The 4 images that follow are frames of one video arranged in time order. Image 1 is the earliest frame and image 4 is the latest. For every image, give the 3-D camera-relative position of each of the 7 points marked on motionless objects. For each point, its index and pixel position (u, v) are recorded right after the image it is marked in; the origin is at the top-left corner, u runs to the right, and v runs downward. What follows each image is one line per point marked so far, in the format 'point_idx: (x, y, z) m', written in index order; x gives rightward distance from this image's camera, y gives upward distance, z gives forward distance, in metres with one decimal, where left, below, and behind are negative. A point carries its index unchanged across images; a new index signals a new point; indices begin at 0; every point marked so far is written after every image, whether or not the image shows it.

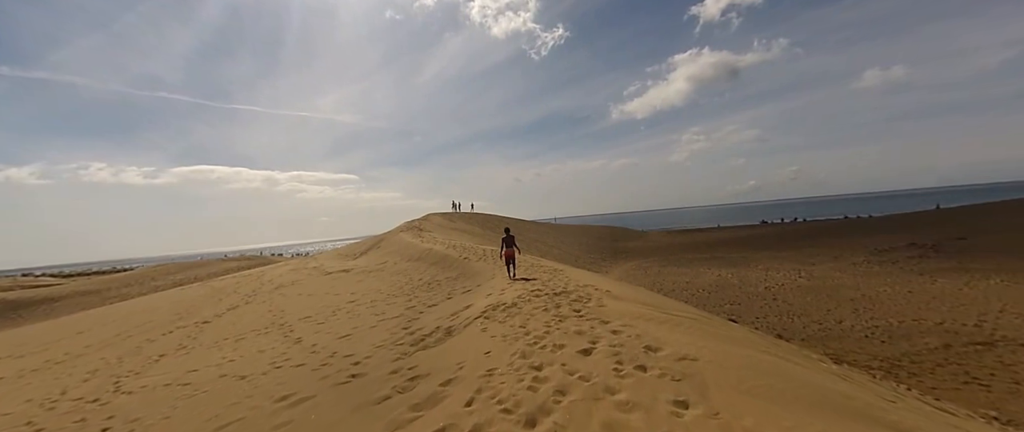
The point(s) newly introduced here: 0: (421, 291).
0: (-2.7, -2.2, +9.6) m
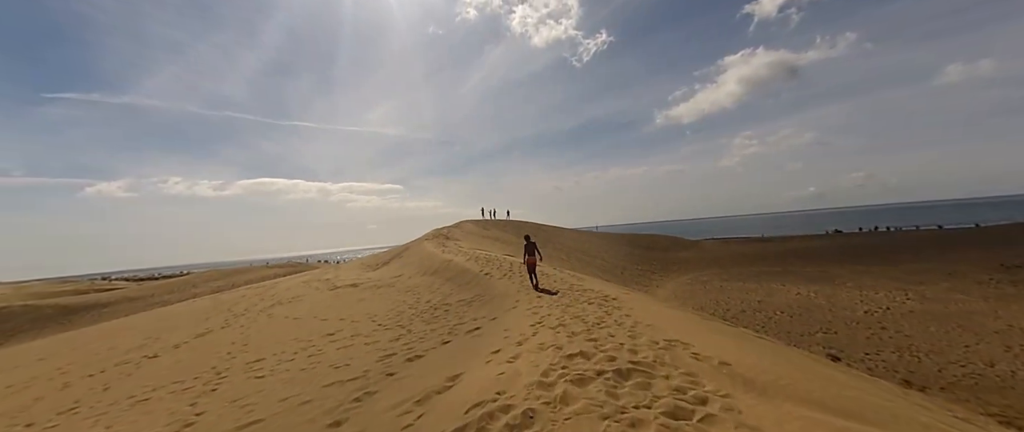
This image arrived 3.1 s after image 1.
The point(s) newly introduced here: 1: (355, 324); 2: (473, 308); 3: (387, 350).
0: (-2.0, -2.3, +7.2) m
1: (-3.6, -2.5, +7.6) m
2: (-0.9, -2.1, +7.5) m
3: (-2.0, -2.2, +5.4) m
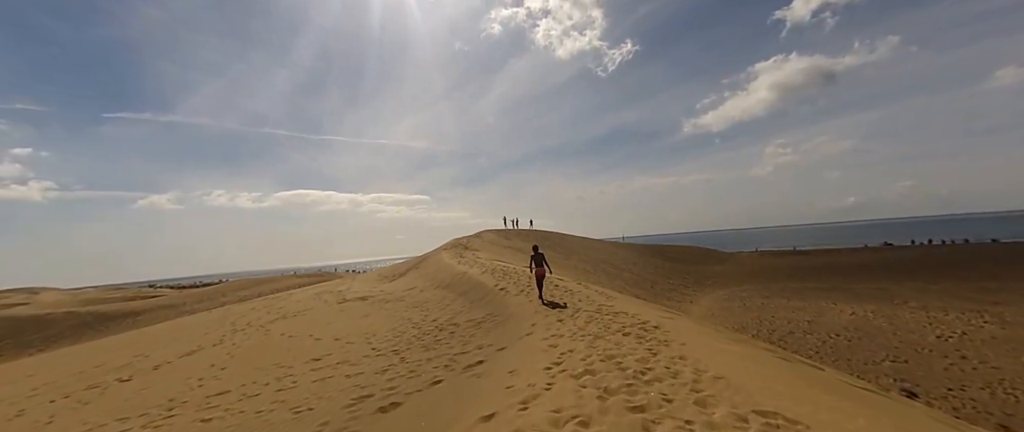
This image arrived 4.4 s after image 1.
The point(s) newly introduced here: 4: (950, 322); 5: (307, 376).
0: (-1.7, -2.4, +6.1) m
1: (-3.3, -2.6, +6.7) m
2: (-0.6, -2.2, +6.4) m
3: (-1.9, -2.2, +4.3) m
4: (+23.9, -5.6, +17.3) m
5: (-3.2, -2.5, +5.2) m
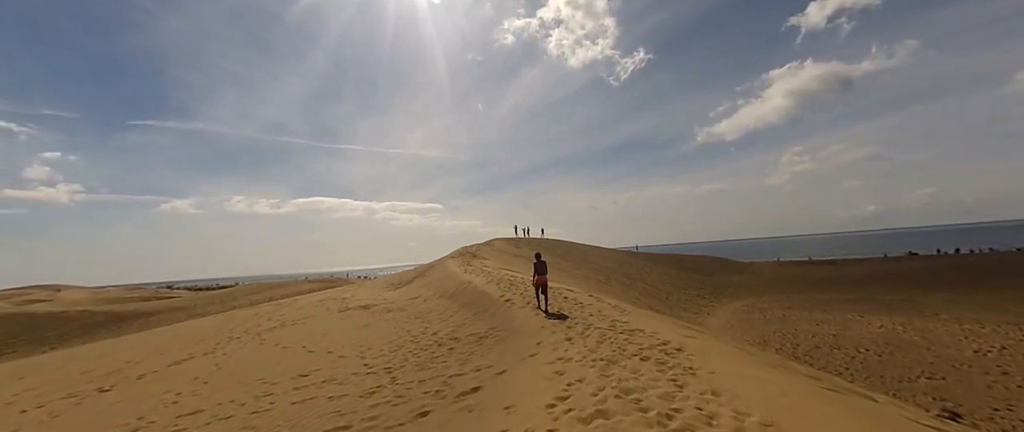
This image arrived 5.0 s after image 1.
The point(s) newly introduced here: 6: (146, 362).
0: (-1.7, -2.5, +5.6) m
1: (-3.2, -2.7, +6.2) m
2: (-0.5, -2.3, +5.8) m
3: (-1.9, -2.3, +3.8) m
4: (+24.3, -6.1, +15.8) m
5: (-3.2, -2.6, +4.7) m
6: (-7.9, -3.2, +7.1) m
